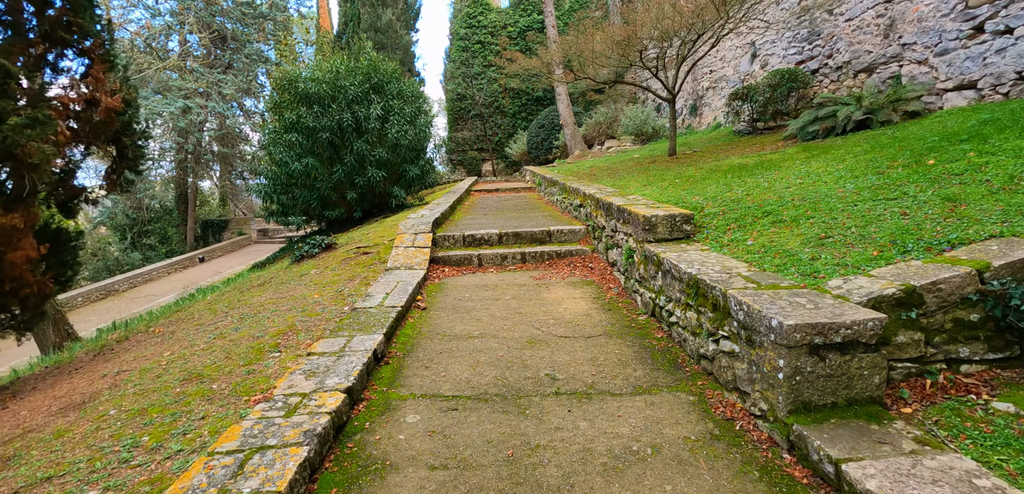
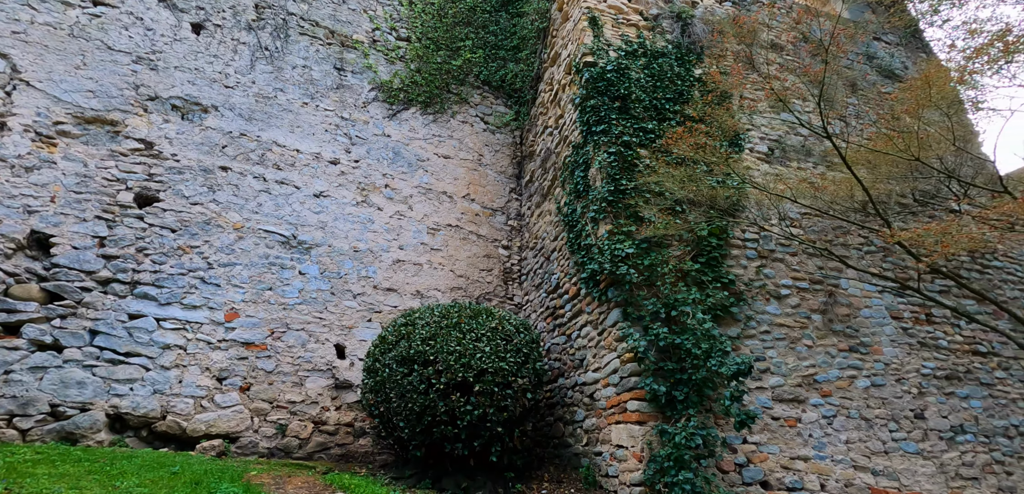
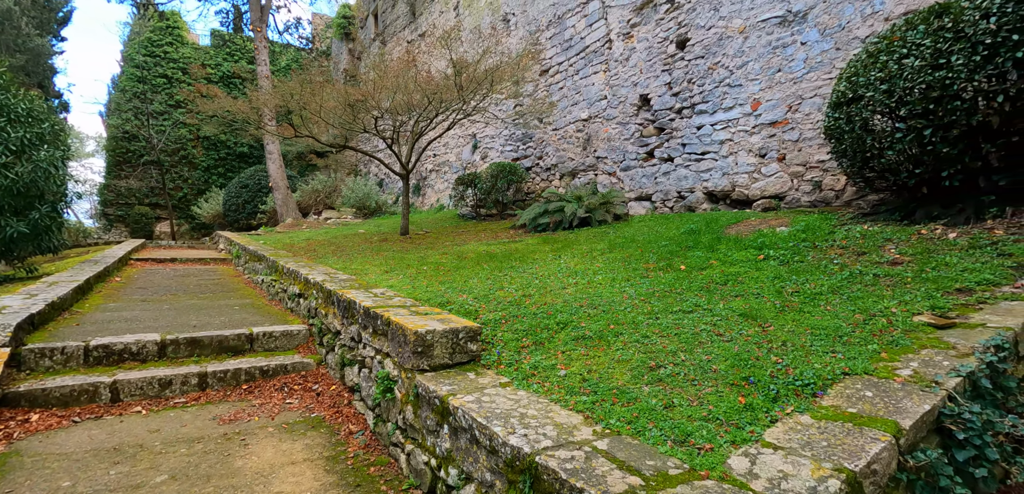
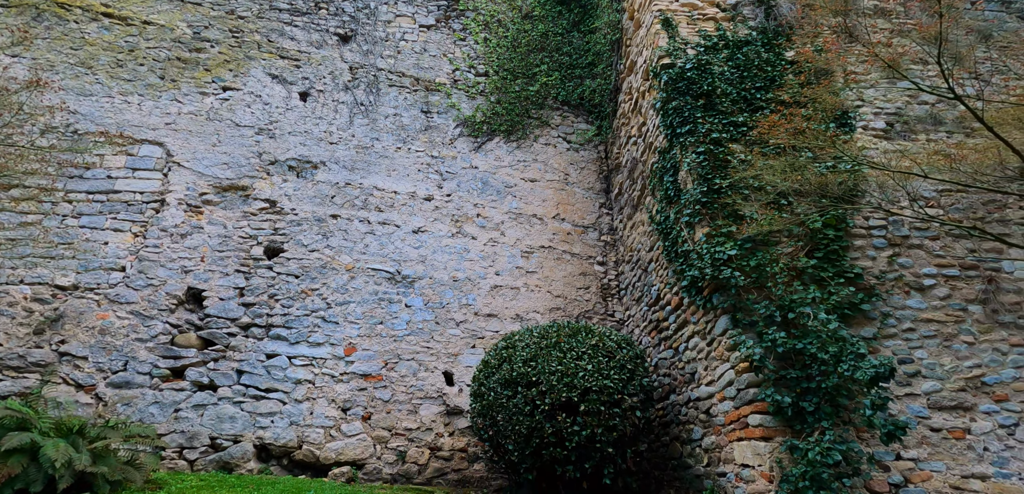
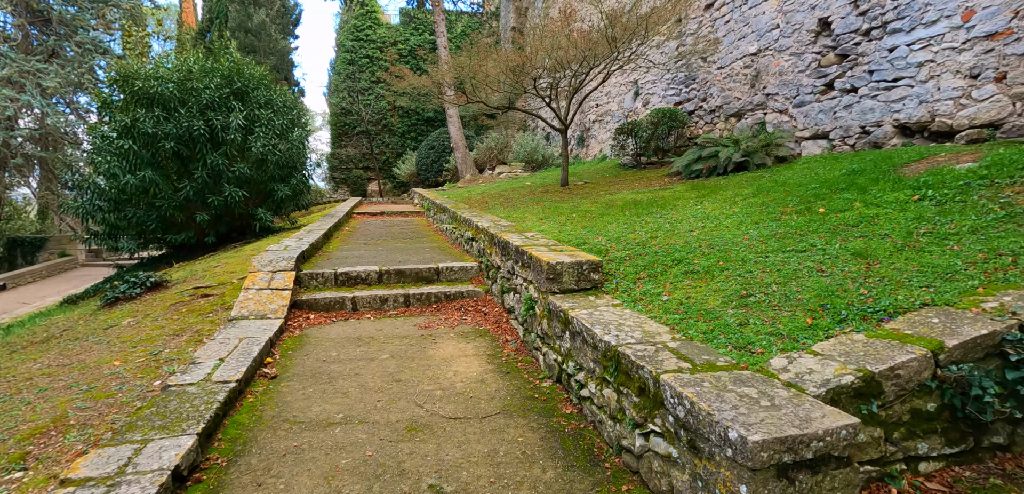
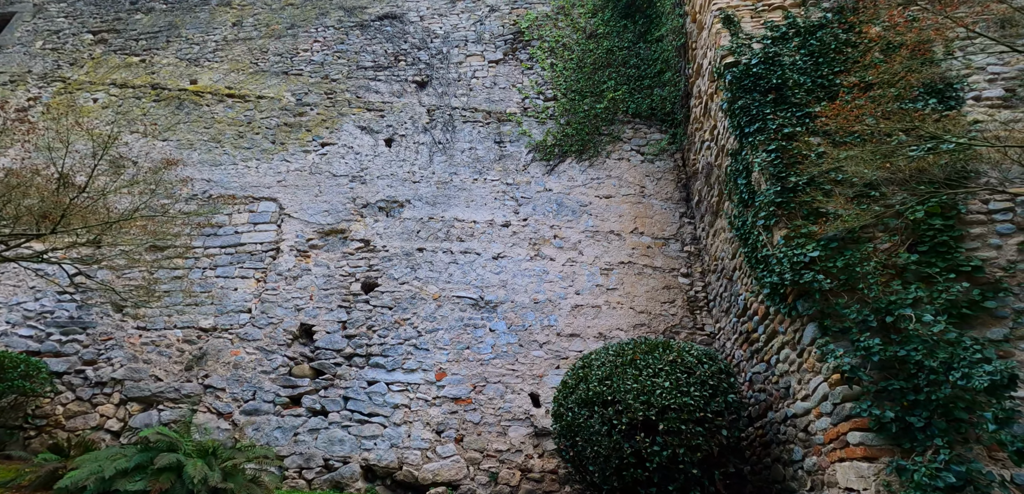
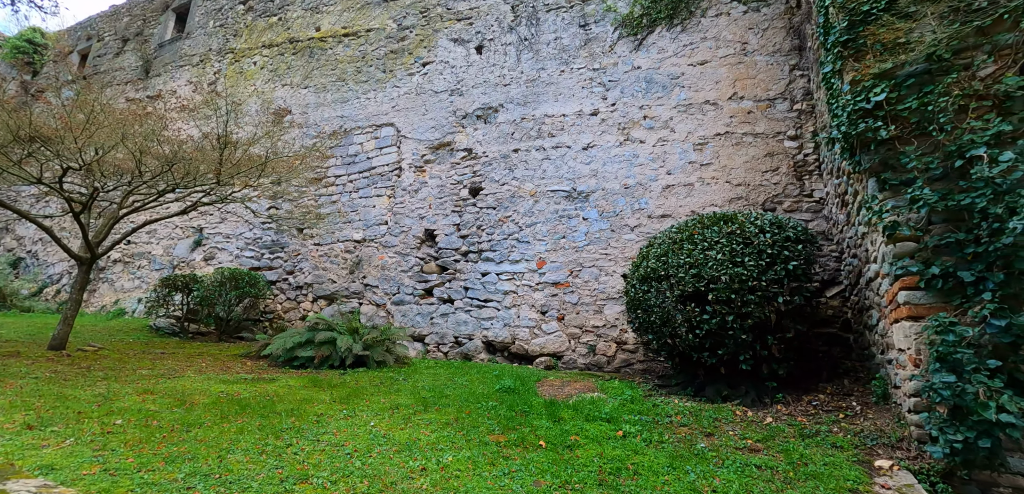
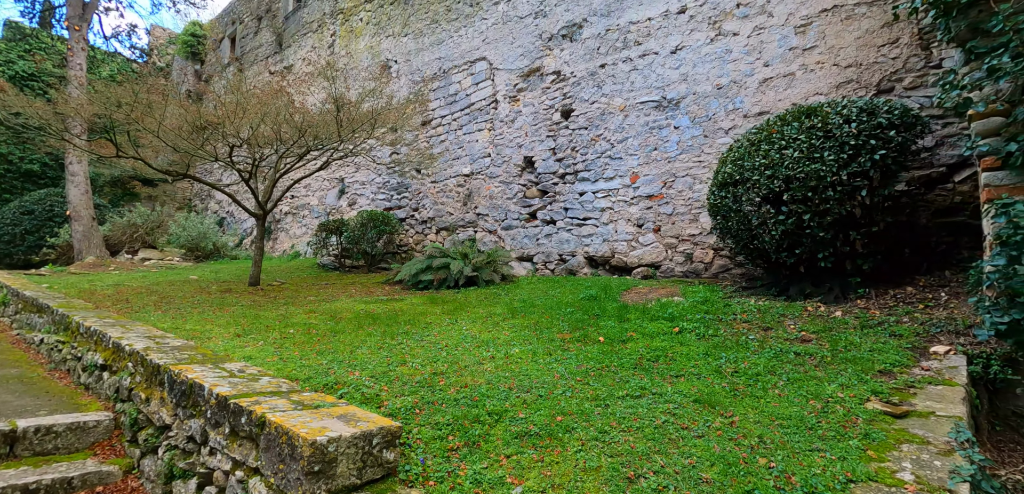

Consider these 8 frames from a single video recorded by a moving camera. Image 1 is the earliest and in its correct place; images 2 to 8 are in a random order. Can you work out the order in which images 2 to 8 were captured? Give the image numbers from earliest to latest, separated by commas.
5, 3, 8, 7, 6, 4, 2
